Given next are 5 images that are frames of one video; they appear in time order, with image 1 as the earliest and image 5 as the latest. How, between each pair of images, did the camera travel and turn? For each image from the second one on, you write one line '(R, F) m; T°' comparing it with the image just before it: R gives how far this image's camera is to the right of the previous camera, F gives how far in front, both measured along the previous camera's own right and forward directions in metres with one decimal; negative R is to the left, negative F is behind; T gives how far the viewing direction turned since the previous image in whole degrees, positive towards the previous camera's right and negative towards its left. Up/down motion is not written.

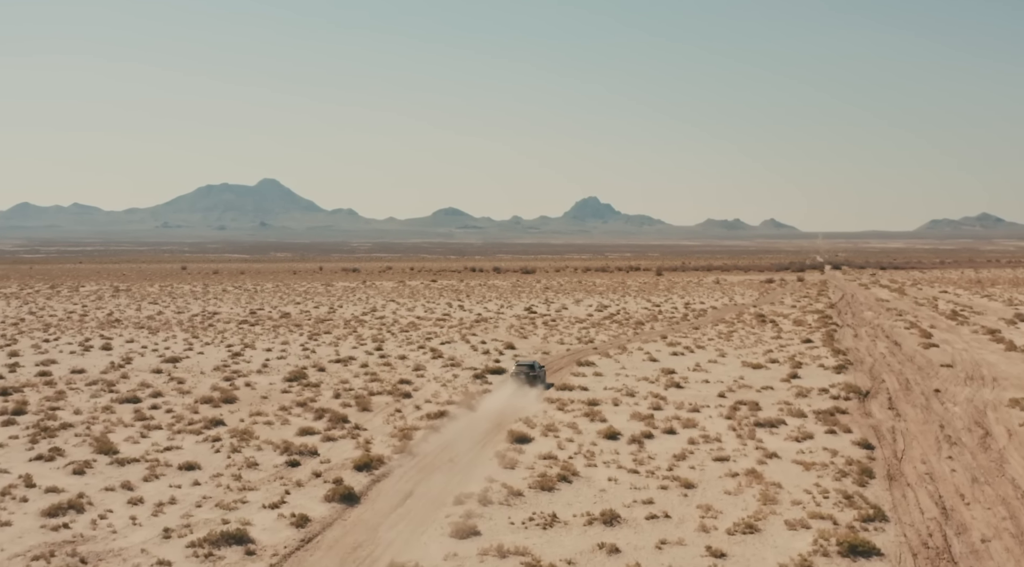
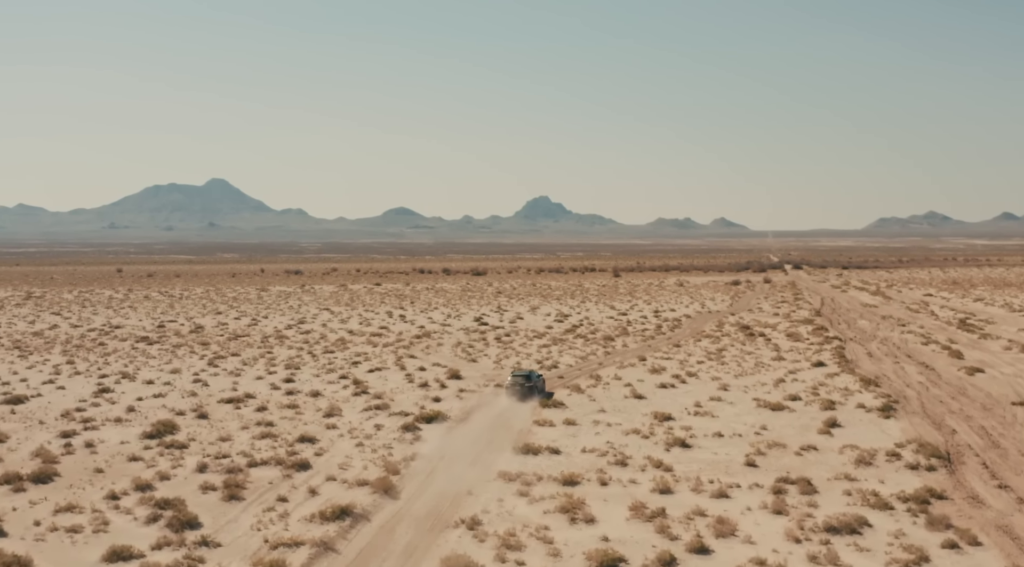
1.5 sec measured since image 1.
(+0.3, +11.5) m; +3°
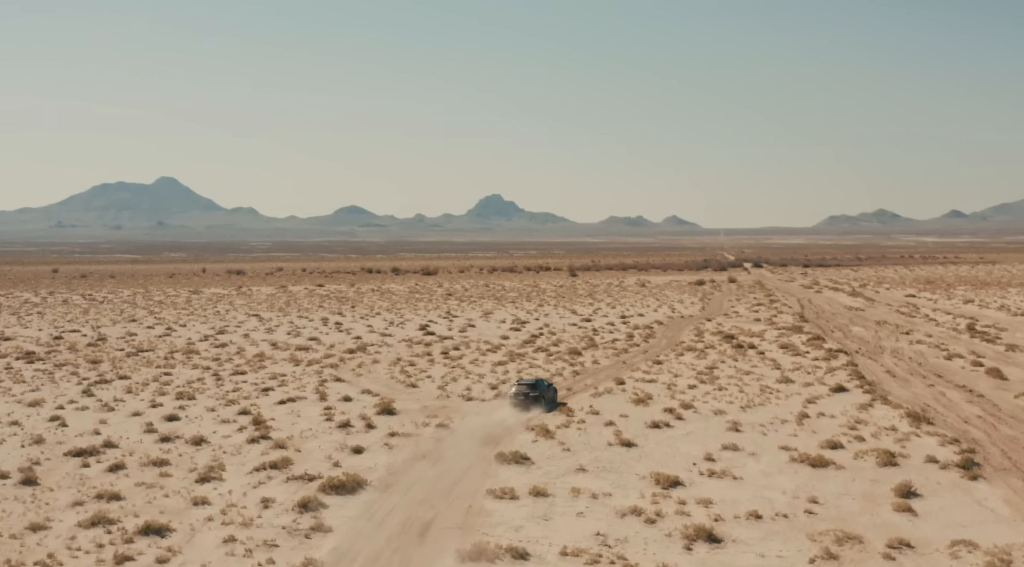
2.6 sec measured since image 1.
(+0.2, +9.8) m; +3°
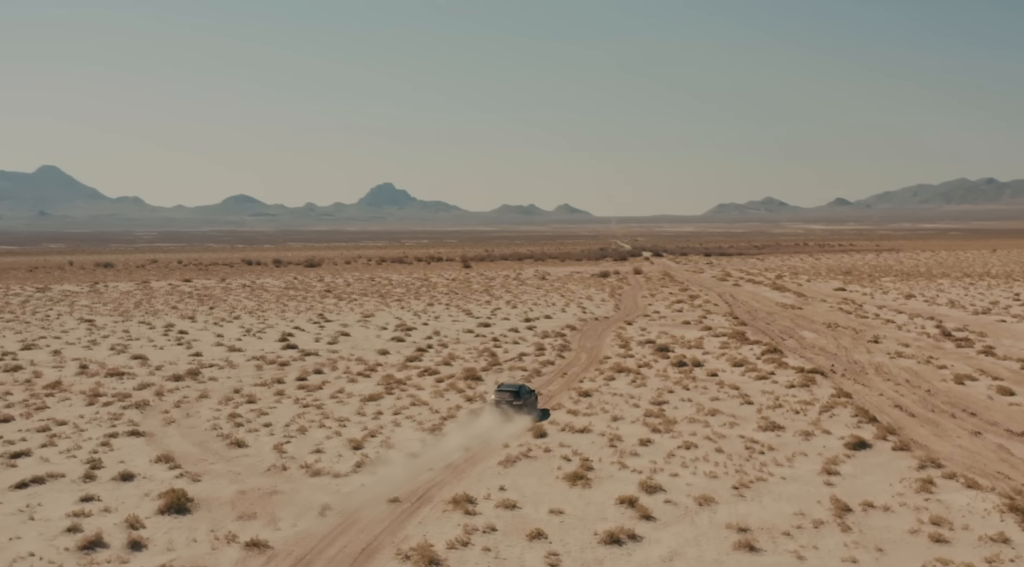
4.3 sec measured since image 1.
(+0.6, +13.1) m; +6°
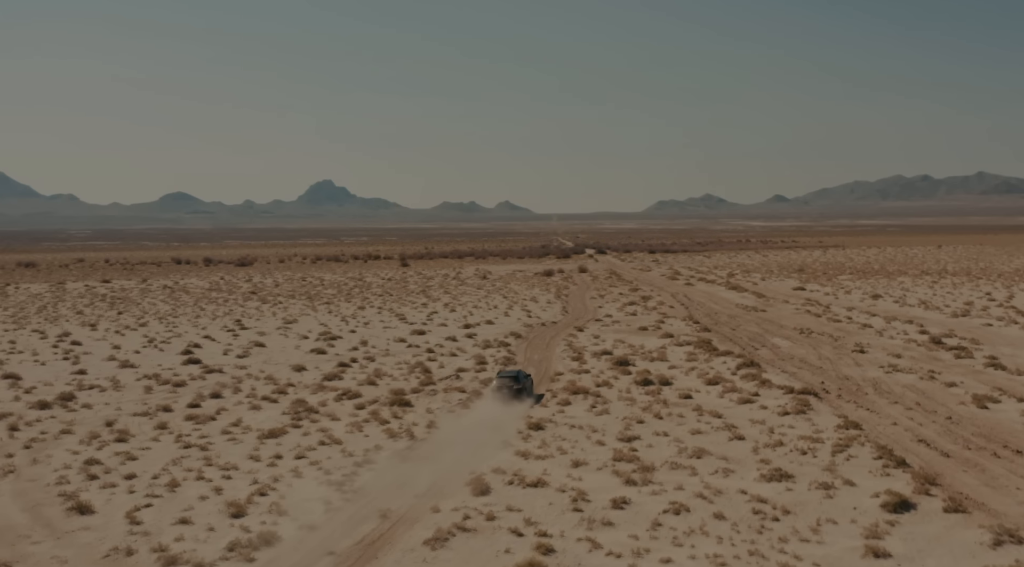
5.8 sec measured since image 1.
(+0.2, +6.8) m; +3°
